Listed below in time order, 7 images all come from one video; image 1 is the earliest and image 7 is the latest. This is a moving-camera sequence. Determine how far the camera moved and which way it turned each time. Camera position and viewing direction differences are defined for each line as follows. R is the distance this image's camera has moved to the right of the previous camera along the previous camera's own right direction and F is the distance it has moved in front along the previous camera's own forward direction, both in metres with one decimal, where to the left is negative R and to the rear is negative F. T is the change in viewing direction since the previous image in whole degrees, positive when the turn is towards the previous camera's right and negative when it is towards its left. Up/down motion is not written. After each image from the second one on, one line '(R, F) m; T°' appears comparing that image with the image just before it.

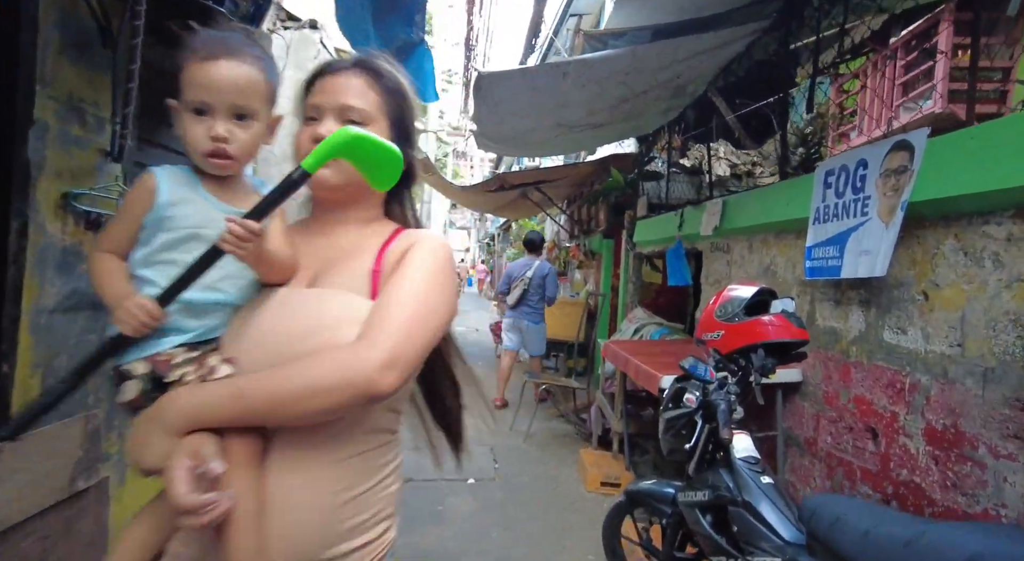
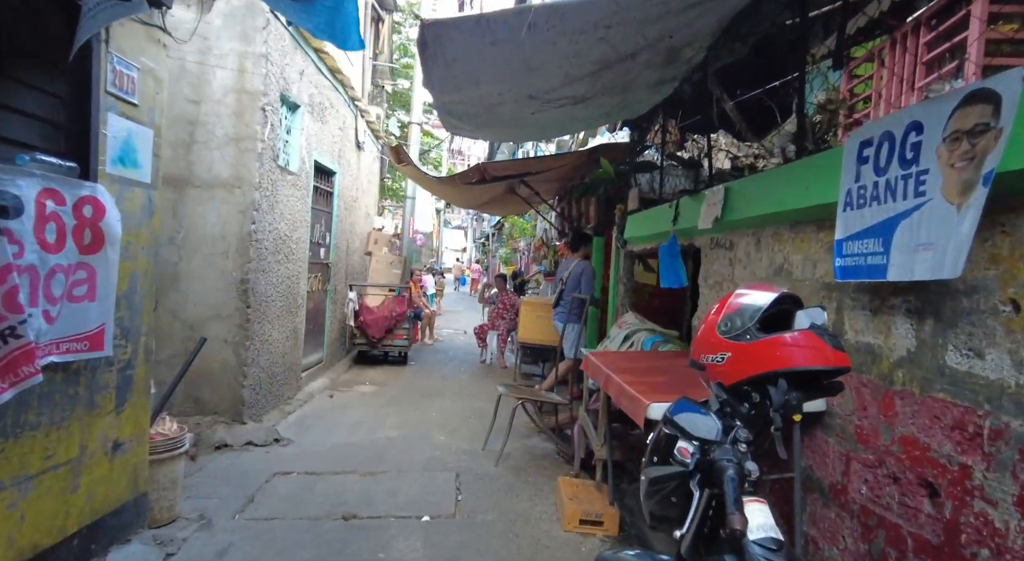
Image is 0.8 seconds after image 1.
(+0.2, +0.6) m; 0°
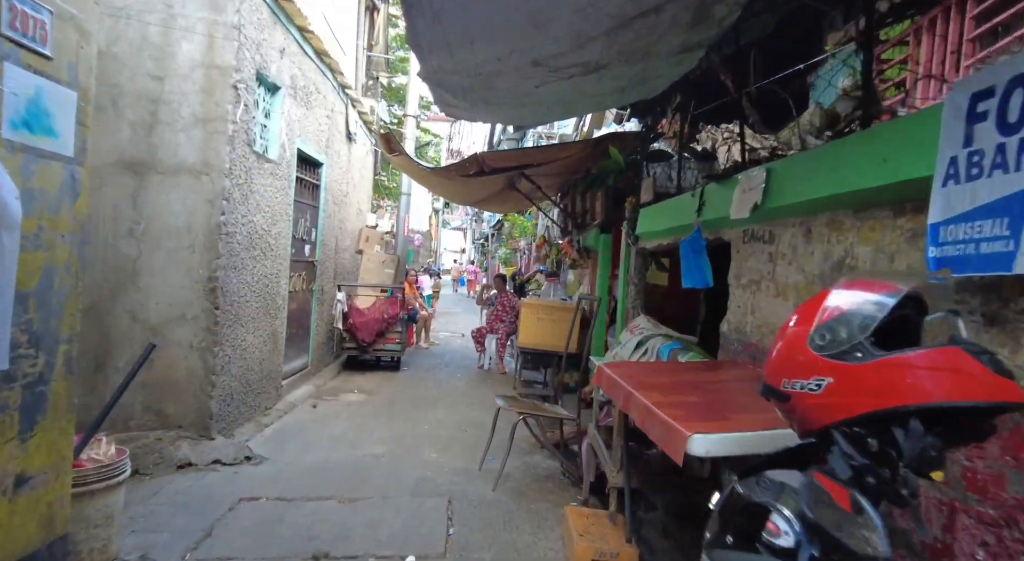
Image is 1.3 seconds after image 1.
(0.0, +0.5) m; 0°
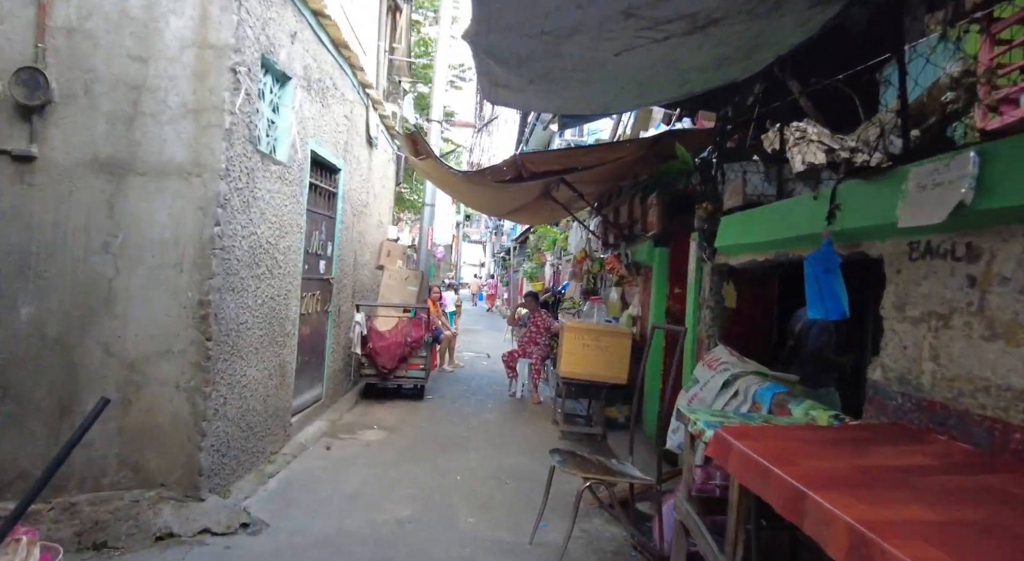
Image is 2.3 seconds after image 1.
(-0.2, +0.8) m; -2°
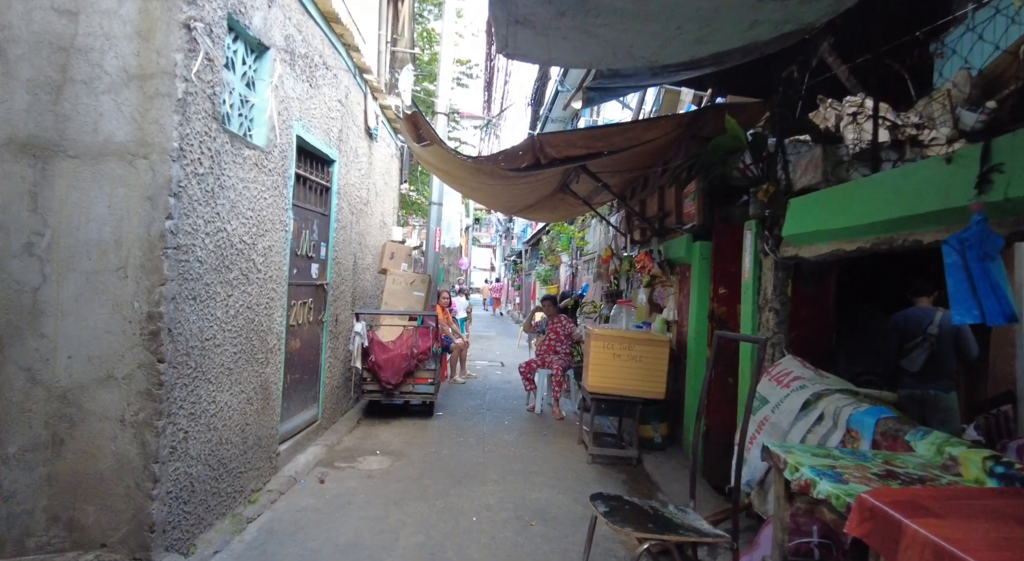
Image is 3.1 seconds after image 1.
(-0.1, +0.7) m; -1°
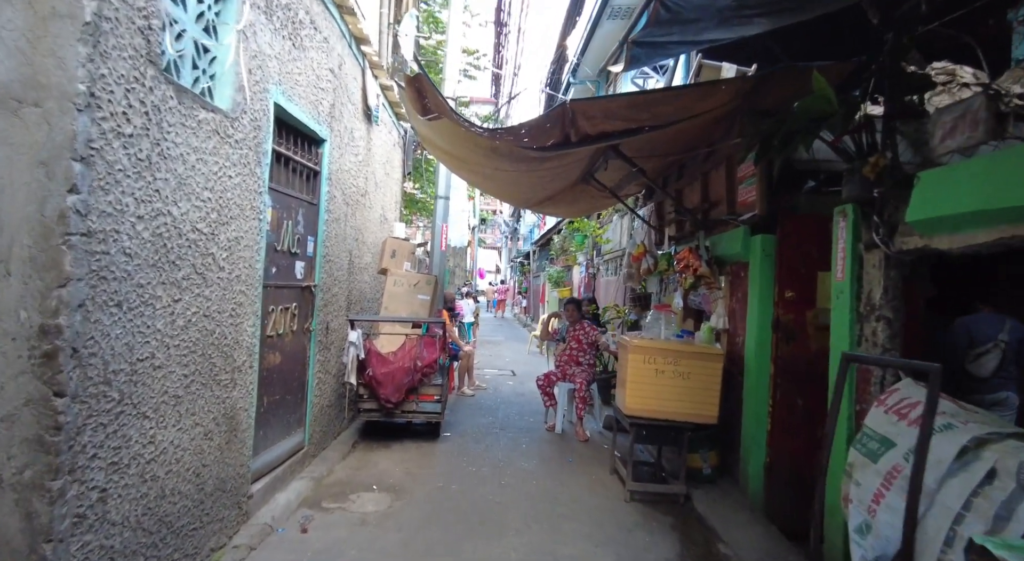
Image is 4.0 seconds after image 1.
(-0.1, +0.8) m; 0°
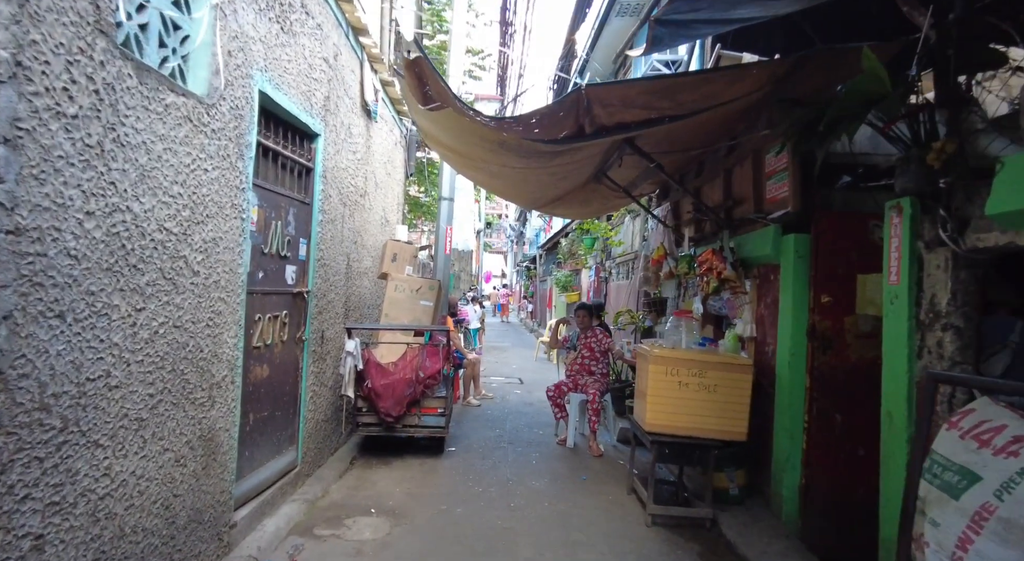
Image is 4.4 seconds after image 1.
(0.0, +0.3) m; -1°
